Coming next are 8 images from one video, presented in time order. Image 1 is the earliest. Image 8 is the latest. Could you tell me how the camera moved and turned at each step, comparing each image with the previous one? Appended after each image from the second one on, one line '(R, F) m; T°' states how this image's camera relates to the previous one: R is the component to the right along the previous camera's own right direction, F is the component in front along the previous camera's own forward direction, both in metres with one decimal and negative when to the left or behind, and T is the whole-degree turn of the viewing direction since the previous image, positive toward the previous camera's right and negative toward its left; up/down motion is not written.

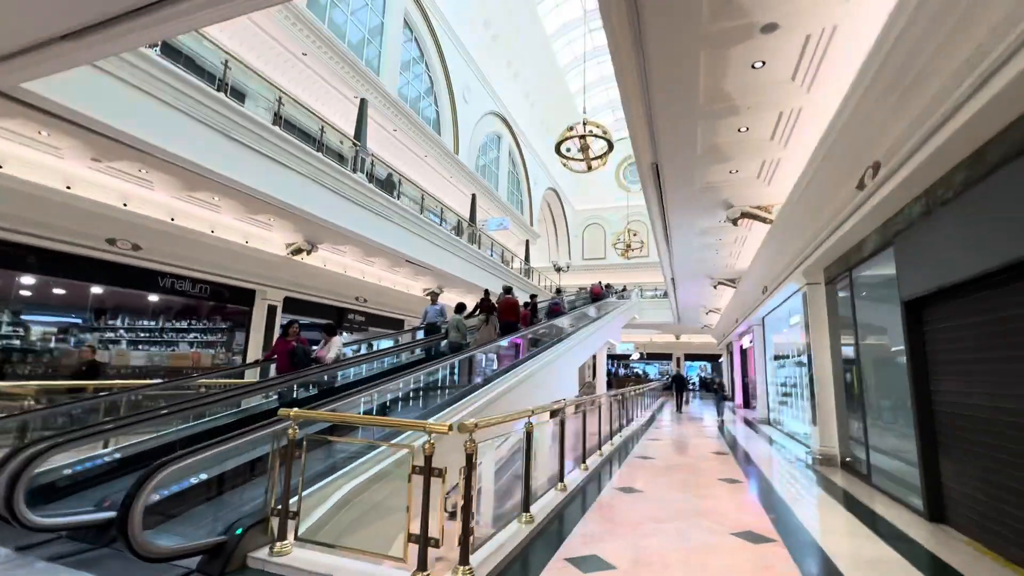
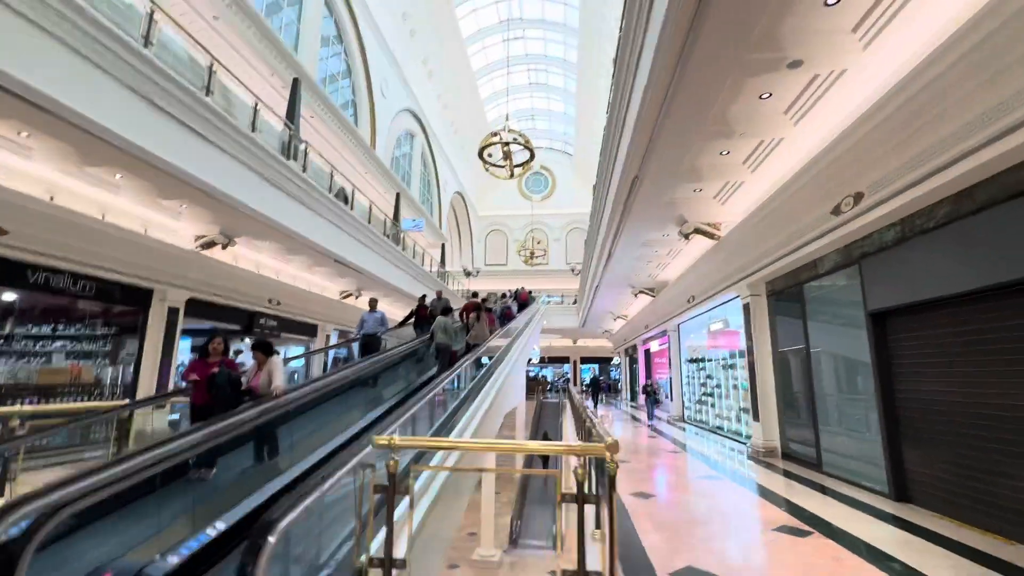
(-1.1, +0.3) m; +14°
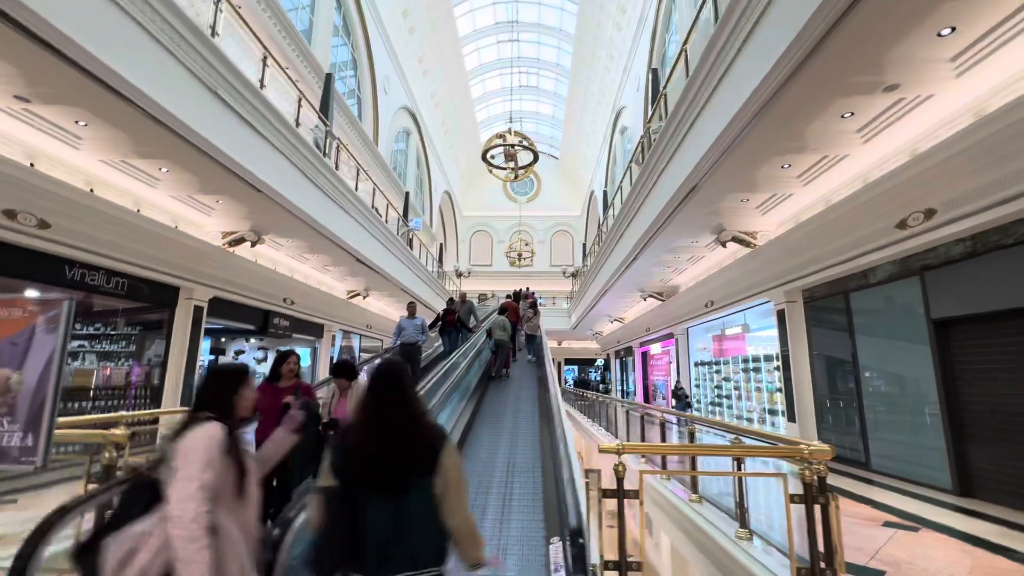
(-1.1, 0.0) m; +4°
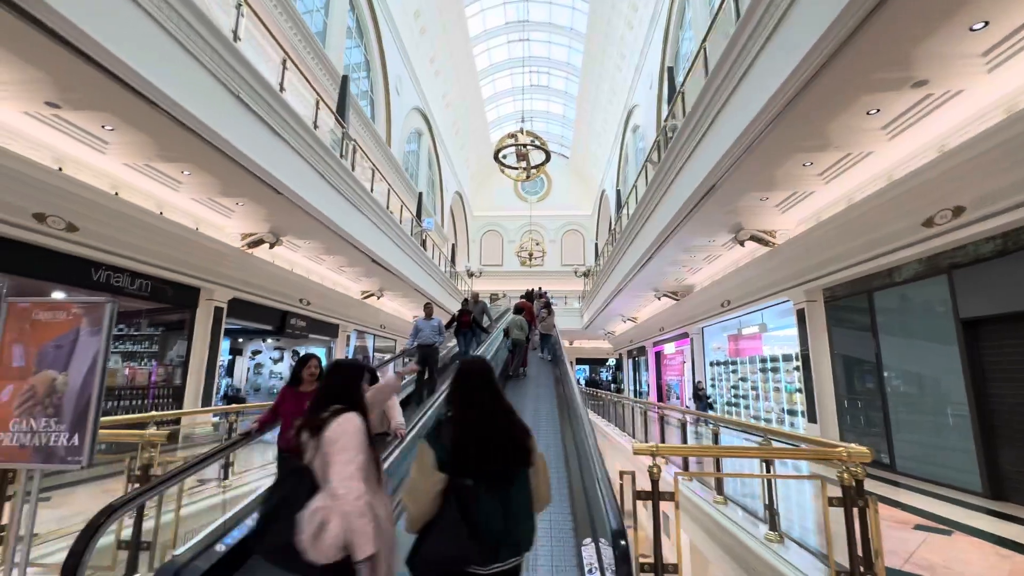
(-0.1, 0.0) m; -1°
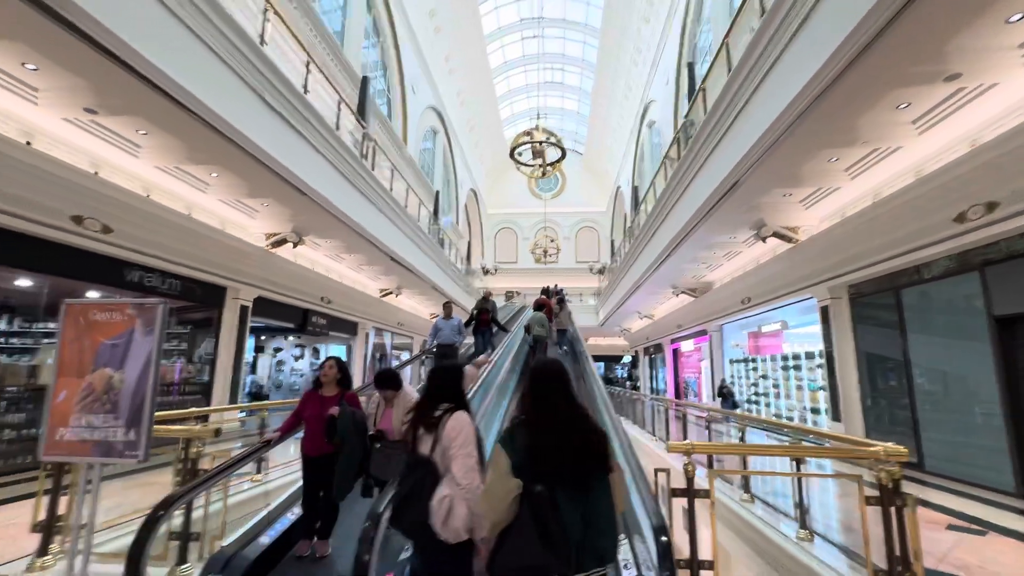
(-0.1, 0.0) m; -2°
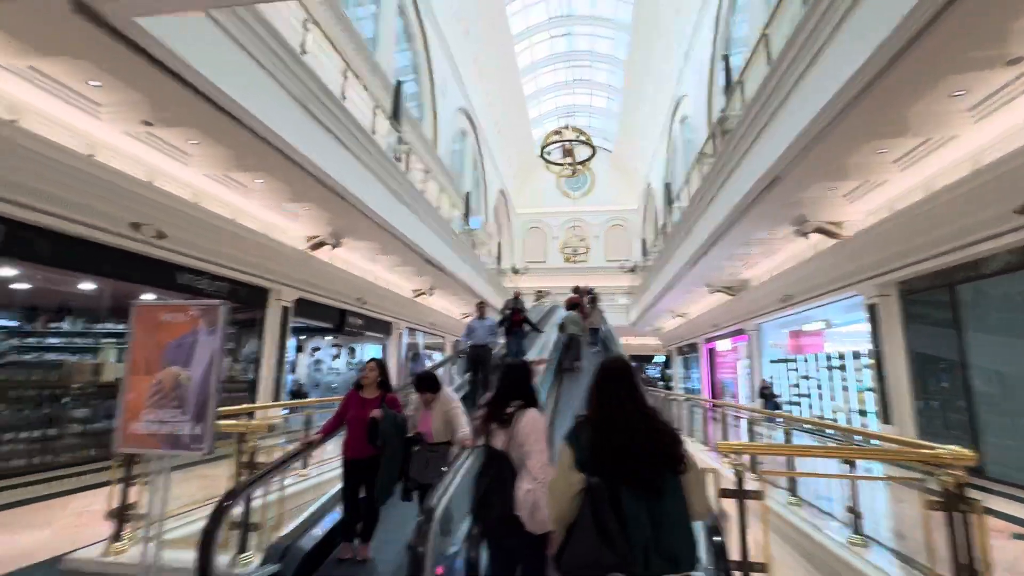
(-0.1, 0.0) m; -3°
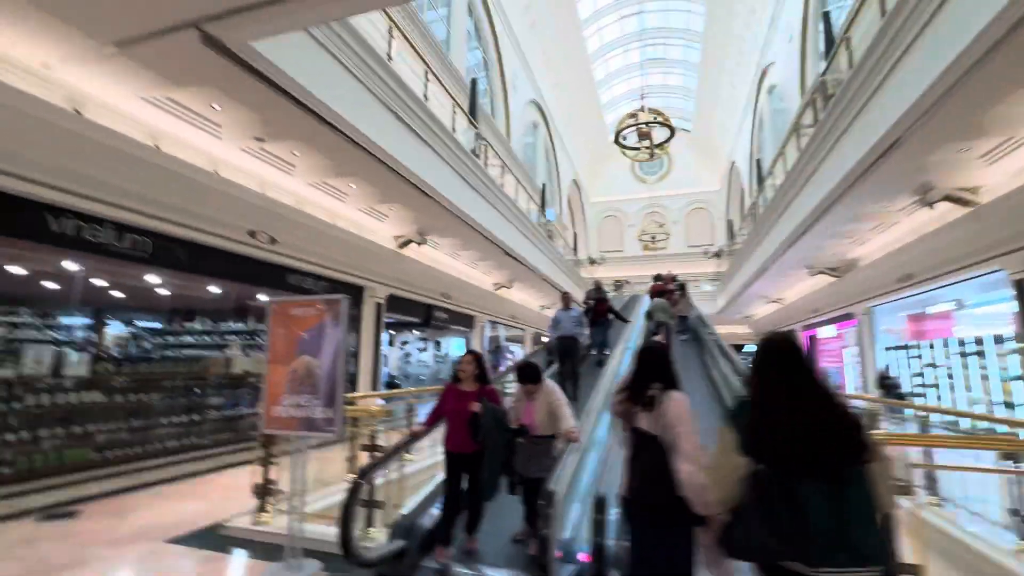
(-0.1, 0.0) m; -9°
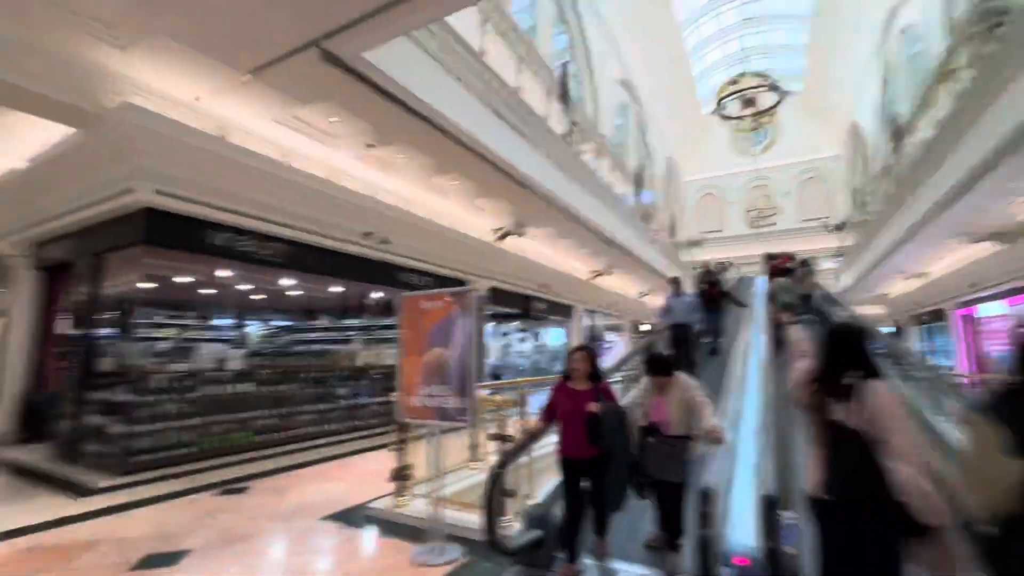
(-0.2, +0.1) m; -11°
